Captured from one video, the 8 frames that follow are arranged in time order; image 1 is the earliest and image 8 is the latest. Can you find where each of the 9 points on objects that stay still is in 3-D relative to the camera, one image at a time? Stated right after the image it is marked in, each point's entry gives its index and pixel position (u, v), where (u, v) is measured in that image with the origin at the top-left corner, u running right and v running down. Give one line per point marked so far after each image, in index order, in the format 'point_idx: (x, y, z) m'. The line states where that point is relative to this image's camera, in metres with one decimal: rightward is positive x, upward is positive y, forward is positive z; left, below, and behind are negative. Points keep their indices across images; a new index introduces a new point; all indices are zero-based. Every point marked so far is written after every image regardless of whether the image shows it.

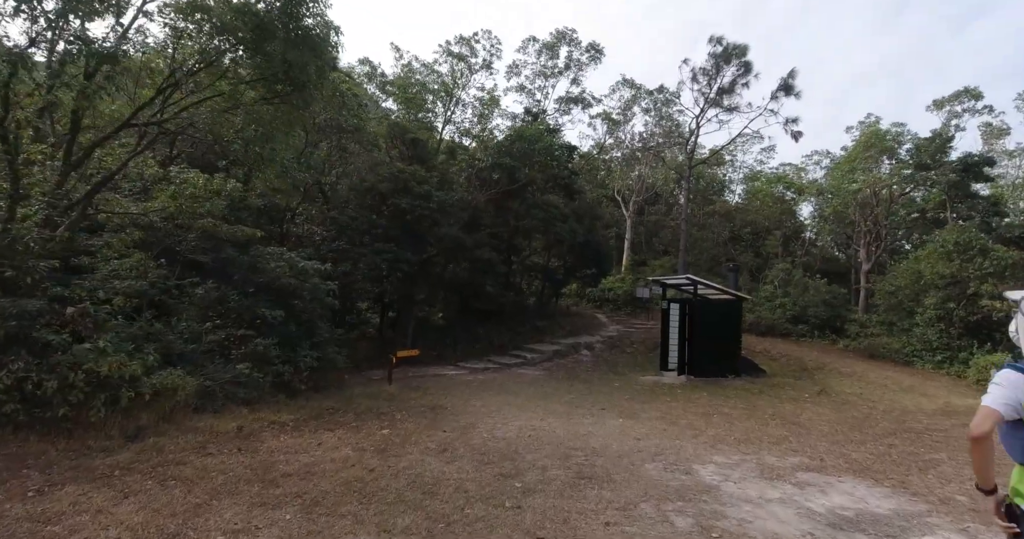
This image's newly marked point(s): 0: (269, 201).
0: (-5.2, +1.5, +11.4) m
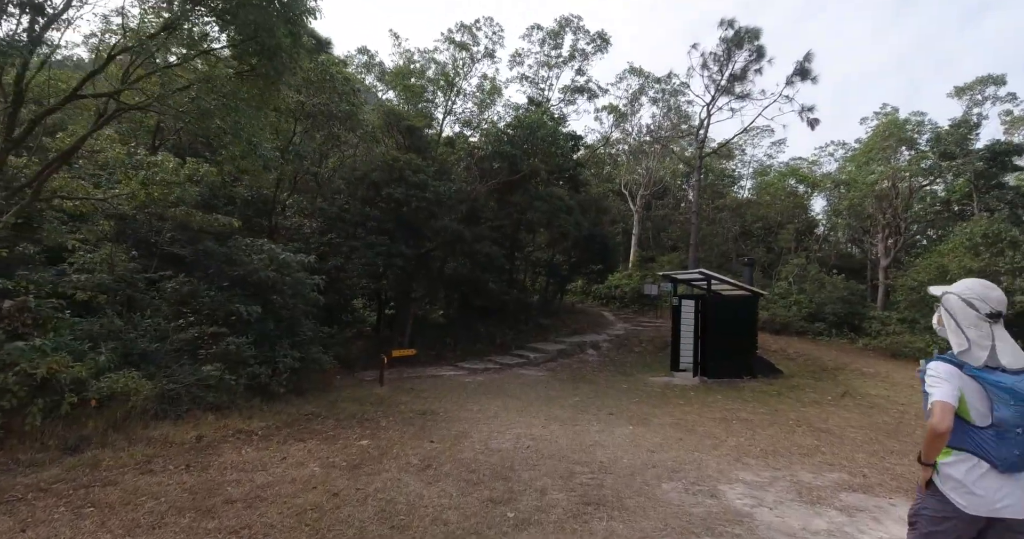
0: (-5.2, +1.6, +10.8) m
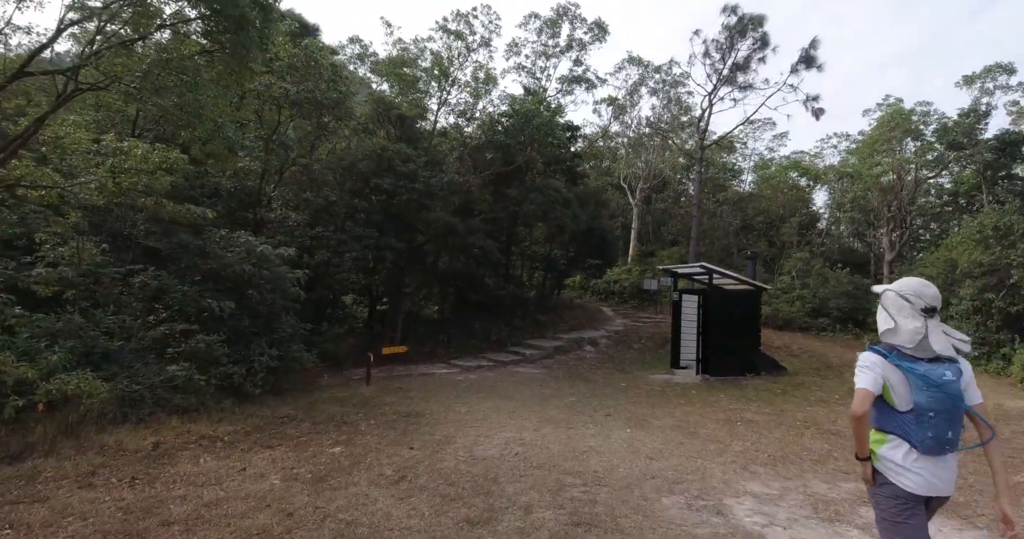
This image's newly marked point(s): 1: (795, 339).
0: (-5.4, +1.7, +10.3) m
1: (+7.9, -1.9, +14.7) m
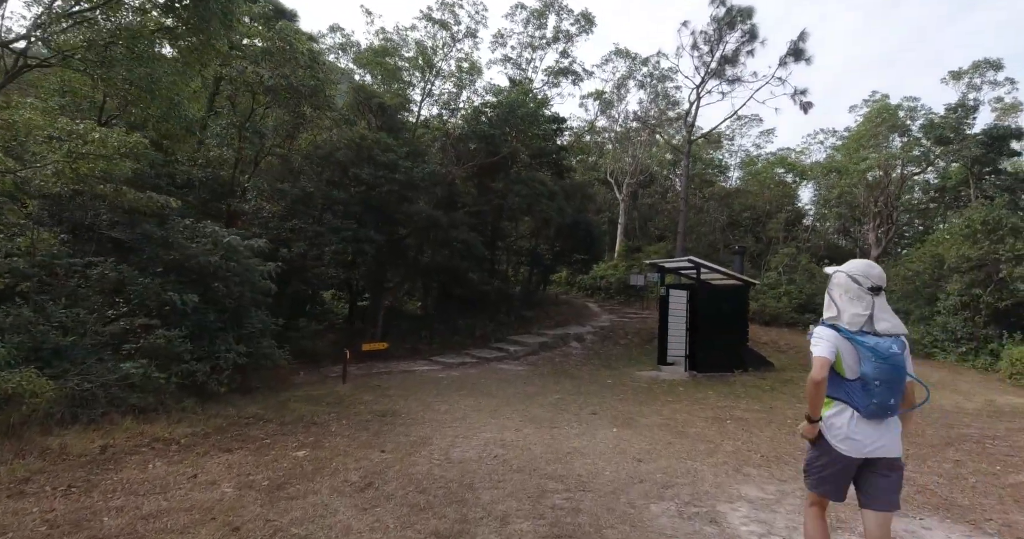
0: (-5.7, +1.8, +9.9) m
1: (+7.5, -1.8, +14.6) m
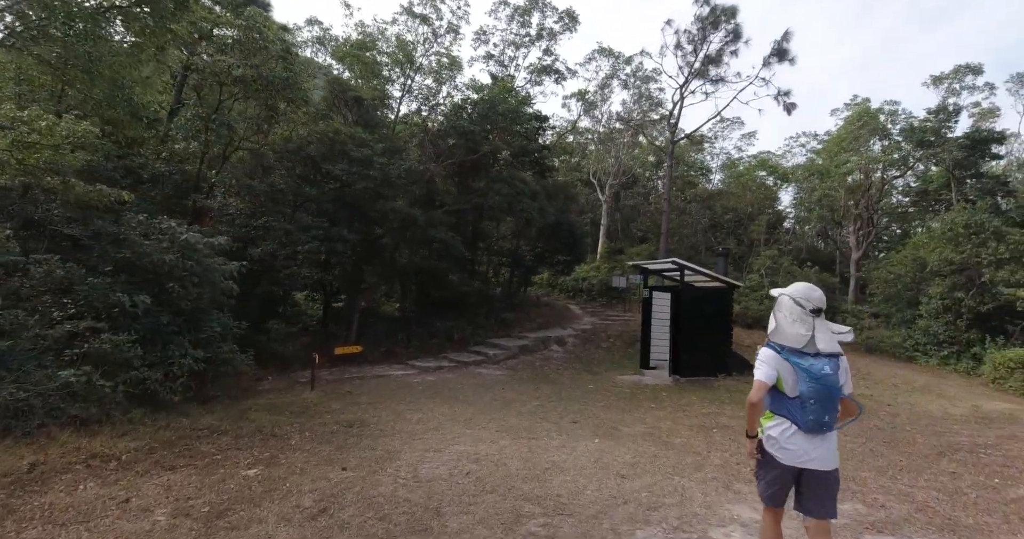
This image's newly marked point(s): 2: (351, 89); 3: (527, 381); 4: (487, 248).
0: (-6.0, +1.8, +9.4) m
1: (+6.9, -1.9, +14.5) m
2: (-3.5, +3.9, +11.5) m
3: (+0.3, -2.0, +9.3) m
4: (-0.7, +0.6, +14.6) m
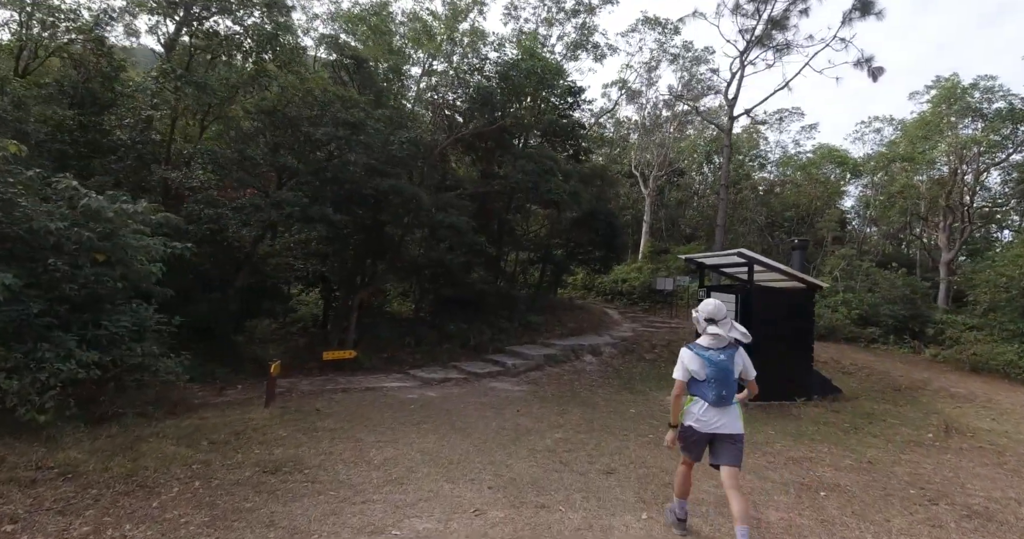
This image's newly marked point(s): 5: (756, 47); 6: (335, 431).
0: (-5.7, +2.1, +7.9) m
1: (+7.6, -1.9, +12.0) m
2: (-3.0, +4.1, +9.9) m
3: (+0.5, -1.8, +7.3) m
4: (0.0, +0.7, +12.7) m
5: (+6.2, +5.6, +13.3) m
6: (-1.7, -1.6, +5.2) m
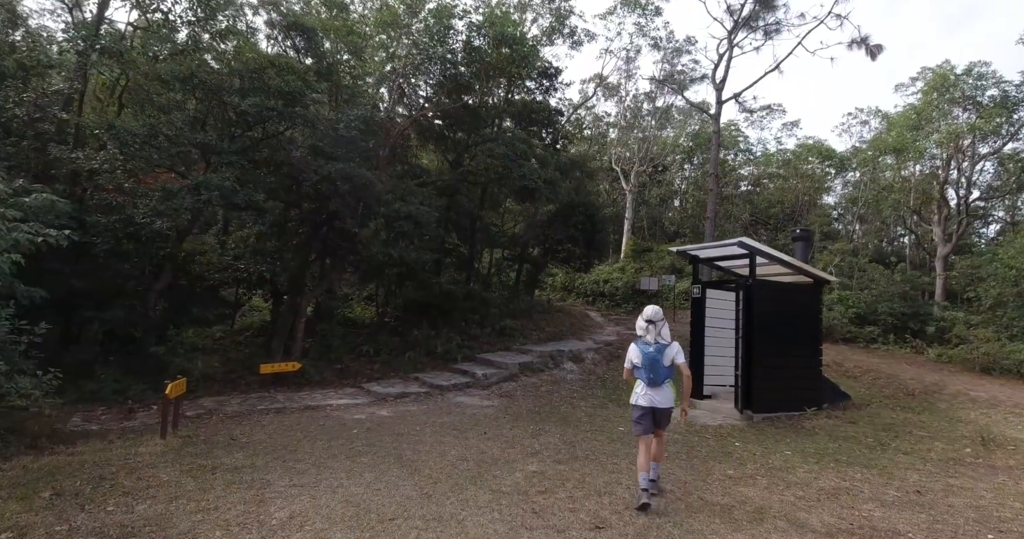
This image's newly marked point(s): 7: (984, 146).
0: (-6.1, +2.1, +6.6) m
1: (+7.0, -1.8, +11.1) m
2: (-3.5, +4.1, +8.6) m
3: (+0.1, -1.7, +6.2) m
4: (-0.6, +0.7, +11.6) m
5: (+5.6, +5.7, +12.4) m
6: (-2.0, -1.5, +3.9) m
7: (+13.3, +3.4, +14.7) m
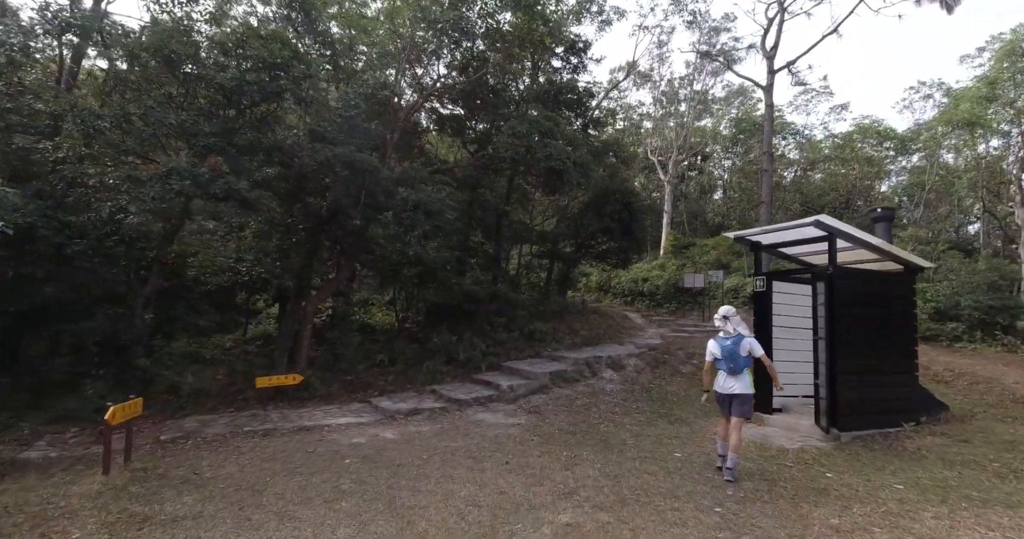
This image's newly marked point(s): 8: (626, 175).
0: (-5.9, +2.0, +5.9) m
1: (+7.6, -1.6, +9.6) m
2: (-3.2, +4.1, +7.8) m
3: (+0.4, -1.6, +5.1) m
4: (-0.1, +0.7, +10.6) m
5: (+6.0, +5.8, +11.0) m
6: (-1.9, -1.4, +3.0) m
7: (+14.0, +3.8, +12.8) m
8: (+2.7, +2.2, +12.4) m
